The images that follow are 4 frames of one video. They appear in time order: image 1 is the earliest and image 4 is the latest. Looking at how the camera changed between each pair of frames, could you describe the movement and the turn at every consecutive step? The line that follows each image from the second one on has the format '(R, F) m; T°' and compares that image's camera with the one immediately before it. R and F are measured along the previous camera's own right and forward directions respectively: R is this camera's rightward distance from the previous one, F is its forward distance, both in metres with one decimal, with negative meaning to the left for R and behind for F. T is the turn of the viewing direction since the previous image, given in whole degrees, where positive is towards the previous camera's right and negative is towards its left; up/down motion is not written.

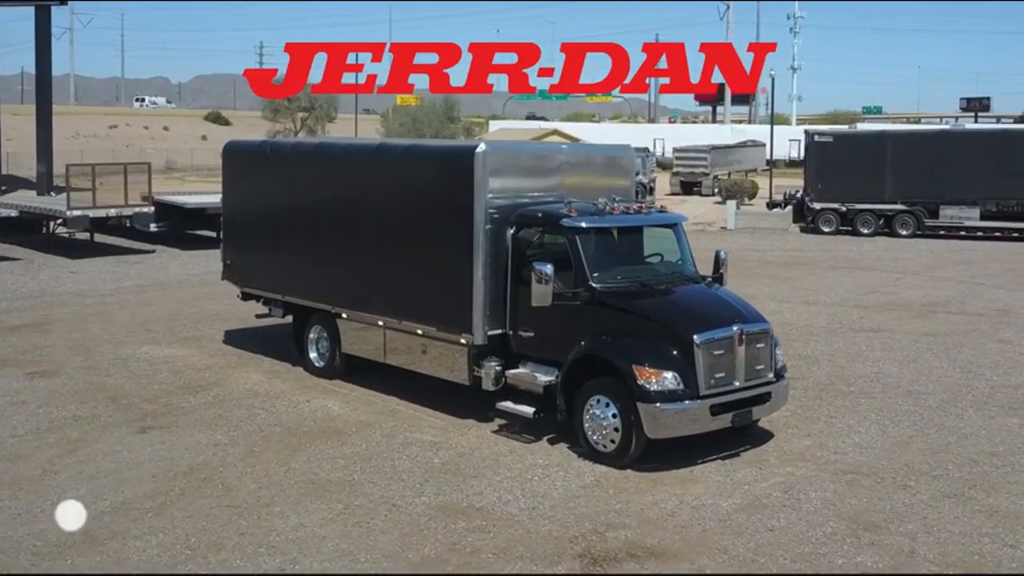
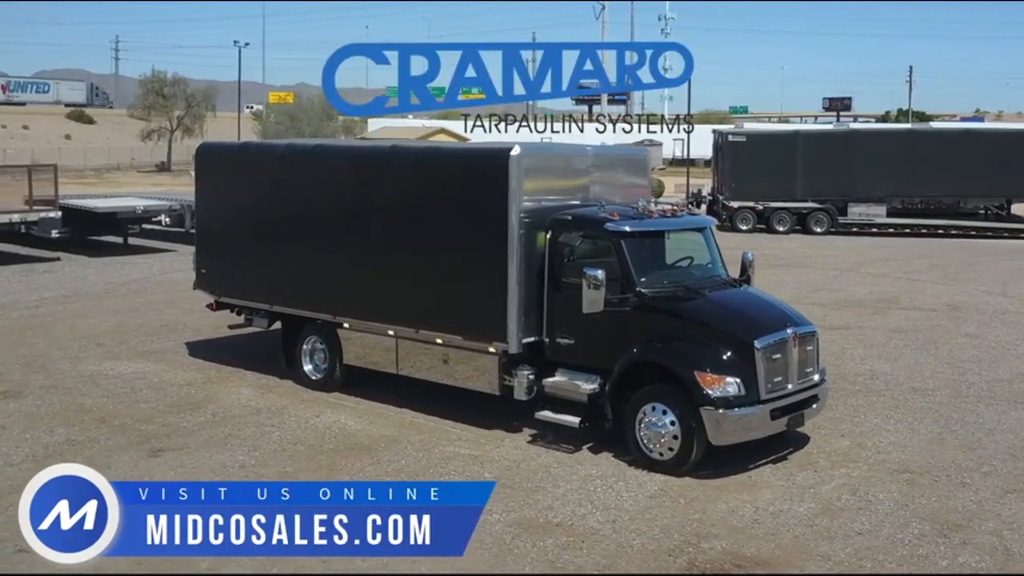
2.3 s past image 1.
(-1.5, +0.3) m; +7°
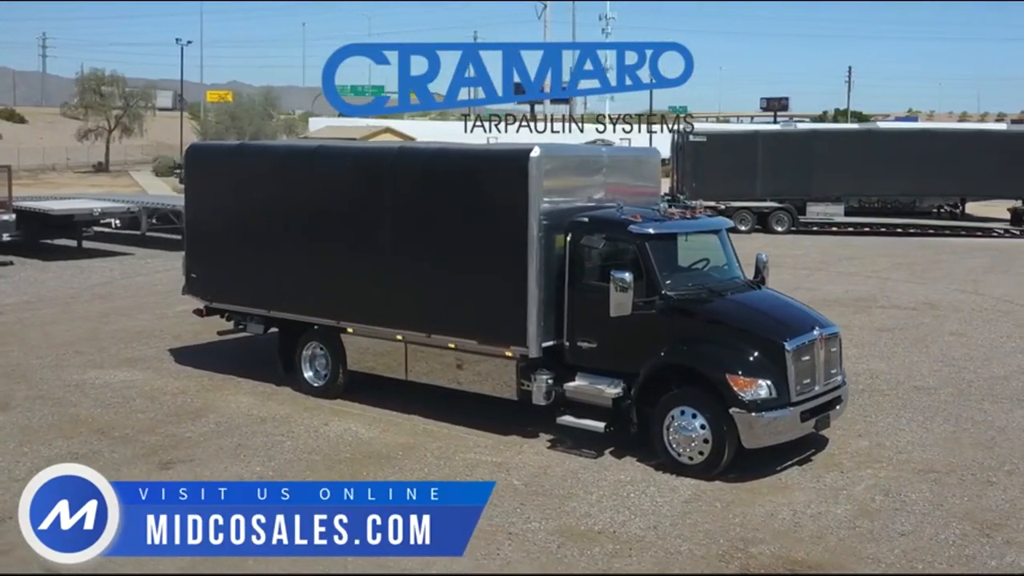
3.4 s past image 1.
(-0.7, +0.1) m; +3°
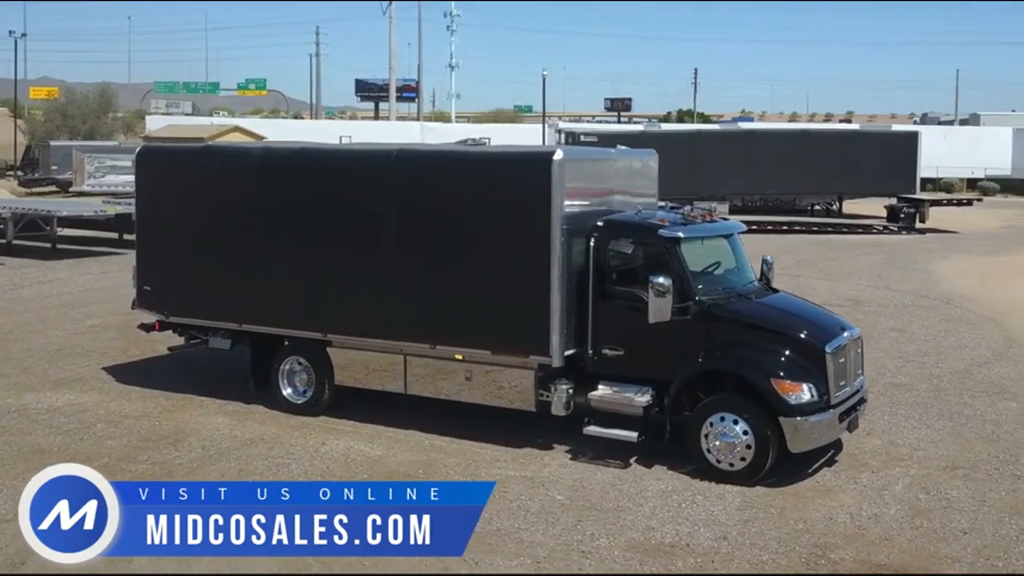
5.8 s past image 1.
(-1.5, +0.4) m; +9°
